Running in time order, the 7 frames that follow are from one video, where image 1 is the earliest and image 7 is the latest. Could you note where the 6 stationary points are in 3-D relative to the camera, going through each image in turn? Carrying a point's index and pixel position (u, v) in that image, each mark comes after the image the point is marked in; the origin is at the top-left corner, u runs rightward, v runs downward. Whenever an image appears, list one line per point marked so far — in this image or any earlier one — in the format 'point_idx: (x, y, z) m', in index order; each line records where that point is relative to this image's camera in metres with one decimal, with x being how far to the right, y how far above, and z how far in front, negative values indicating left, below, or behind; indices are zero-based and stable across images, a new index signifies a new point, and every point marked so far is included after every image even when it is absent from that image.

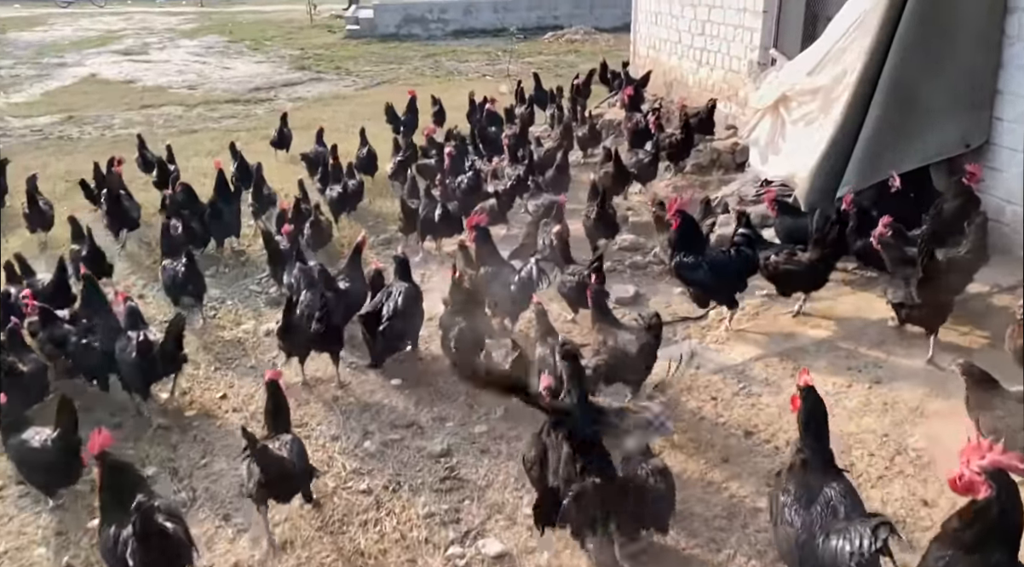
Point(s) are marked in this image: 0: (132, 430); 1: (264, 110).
0: (-2.6, -1.0, +5.3) m
1: (-5.3, +3.8, +16.7) m
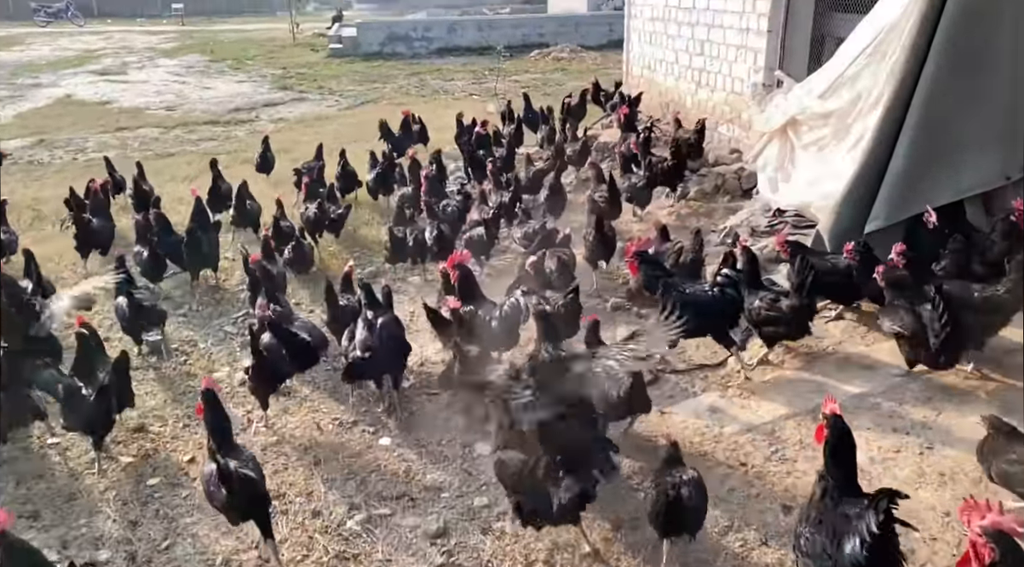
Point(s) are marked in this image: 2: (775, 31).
0: (-2.6, -1.3, +4.7) m
1: (-5.5, +3.2, +16.2) m
2: (+2.9, +2.8, +8.7) m
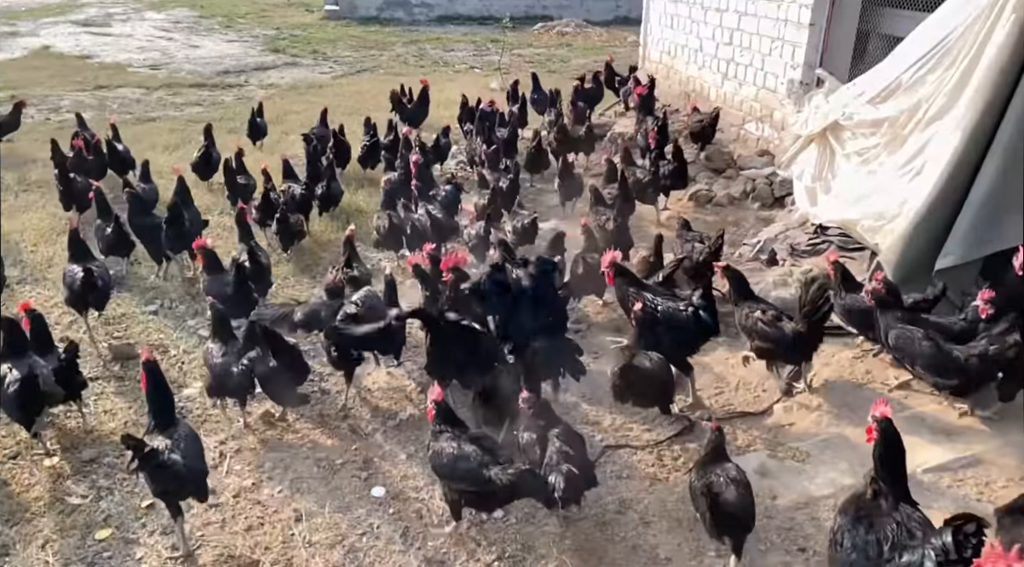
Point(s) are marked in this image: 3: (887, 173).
0: (-2.5, -1.4, +4.0) m
1: (-5.4, +3.7, +15.2) m
2: (+3.1, +2.6, +7.9) m
3: (+3.1, +0.9, +6.4) m
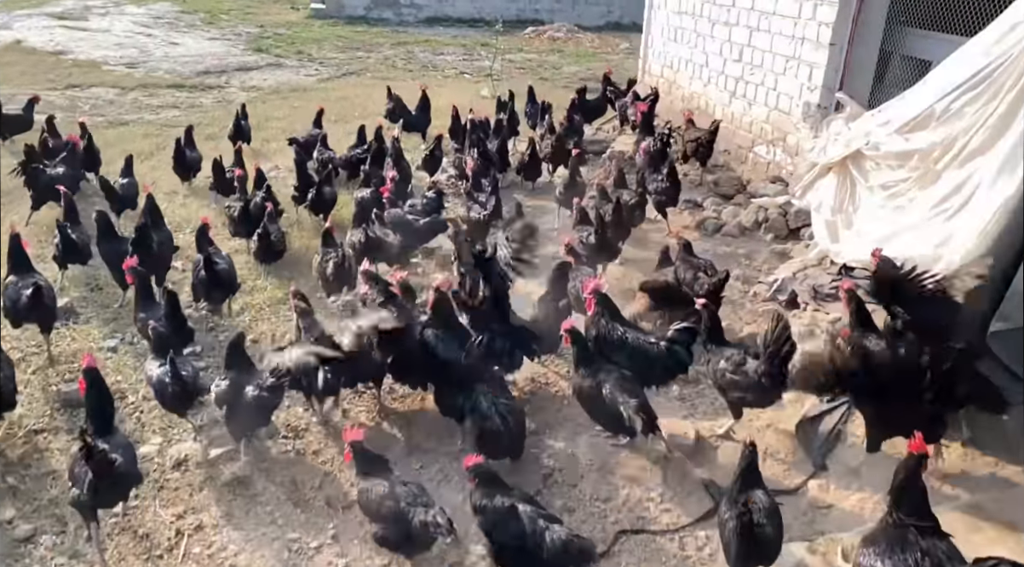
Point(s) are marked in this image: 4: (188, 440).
0: (-2.5, -1.7, +3.3) m
1: (-5.6, +3.4, +14.5) m
2: (+3.1, +2.3, +7.4) m
3: (+3.1, +0.5, +5.9) m
4: (-2.1, -1.0, +5.0) m
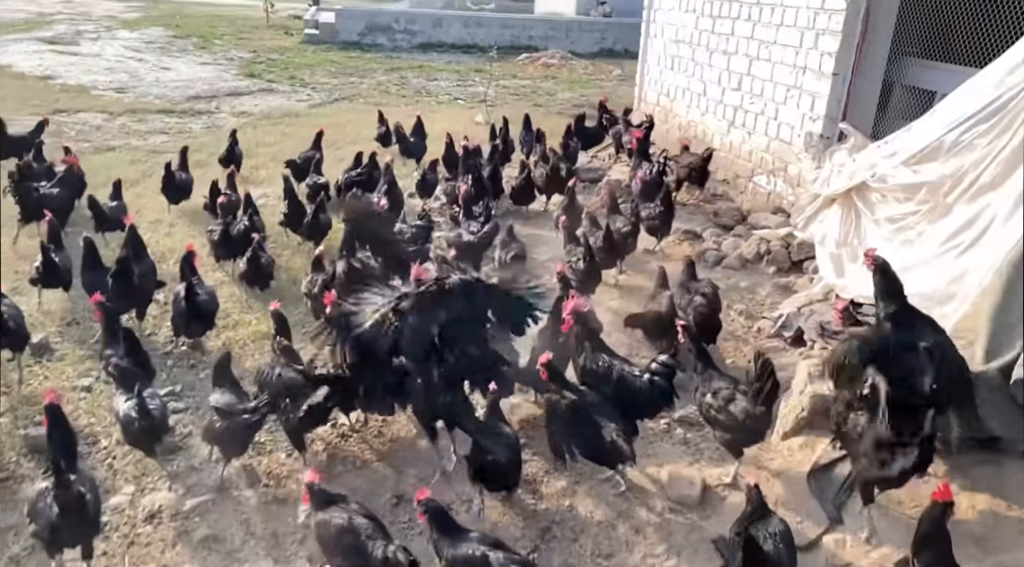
0: (-2.5, -1.9, +3.0) m
1: (-5.7, +2.9, +14.3) m
2: (+3.1, +2.0, +7.3) m
3: (+3.1, +0.3, +5.7) m
4: (-2.1, -1.2, +4.7) m
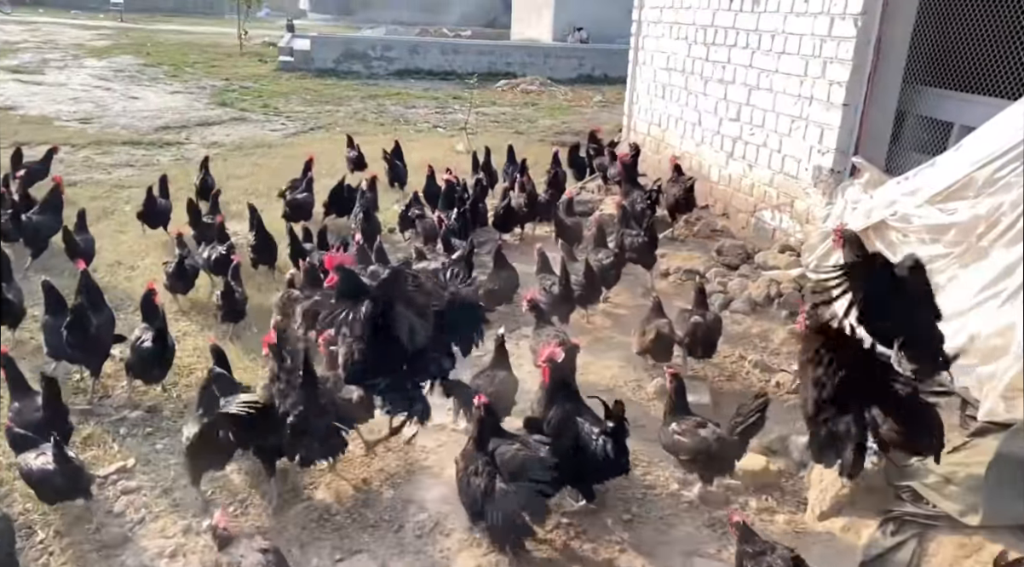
0: (-2.4, -2.2, +2.3) m
1: (-6.0, +2.2, +13.6) m
2: (+3.0, +1.6, +6.8) m
3: (+3.0, -0.1, +5.2) m
4: (-2.1, -1.6, +4.0) m
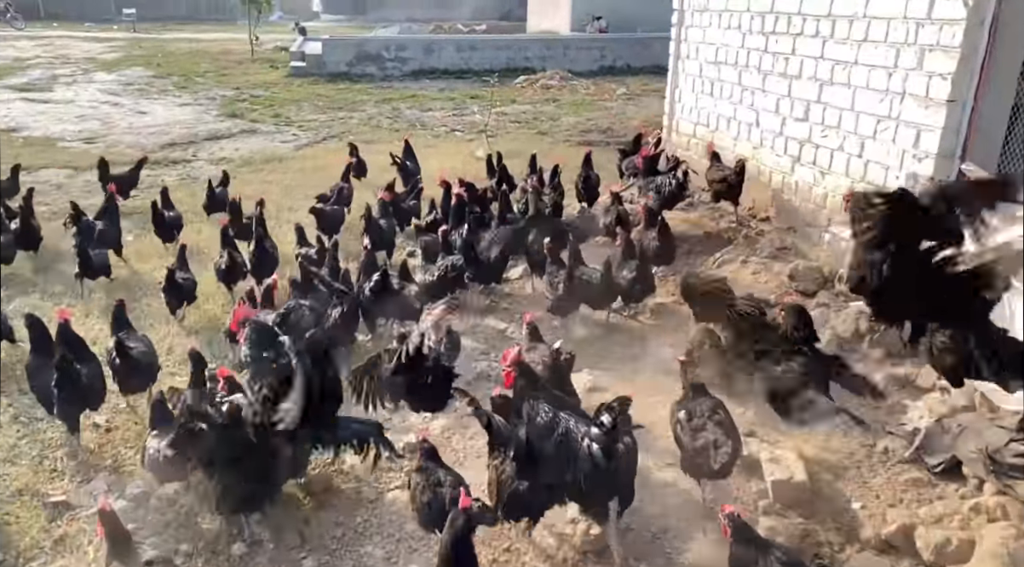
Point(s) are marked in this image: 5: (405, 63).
0: (-2.2, -2.6, +1.4) m
1: (-5.6, +1.8, +12.8) m
2: (+3.2, +1.3, +5.7) m
3: (+3.3, -0.3, +4.2) m
4: (-1.8, -2.0, +3.1) m
5: (-2.7, +5.5, +19.7) m
